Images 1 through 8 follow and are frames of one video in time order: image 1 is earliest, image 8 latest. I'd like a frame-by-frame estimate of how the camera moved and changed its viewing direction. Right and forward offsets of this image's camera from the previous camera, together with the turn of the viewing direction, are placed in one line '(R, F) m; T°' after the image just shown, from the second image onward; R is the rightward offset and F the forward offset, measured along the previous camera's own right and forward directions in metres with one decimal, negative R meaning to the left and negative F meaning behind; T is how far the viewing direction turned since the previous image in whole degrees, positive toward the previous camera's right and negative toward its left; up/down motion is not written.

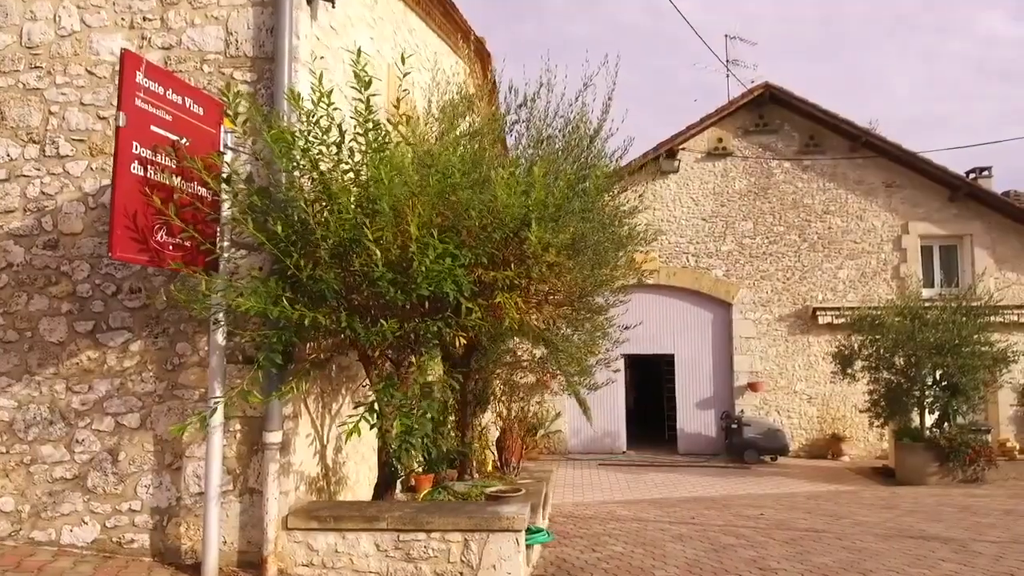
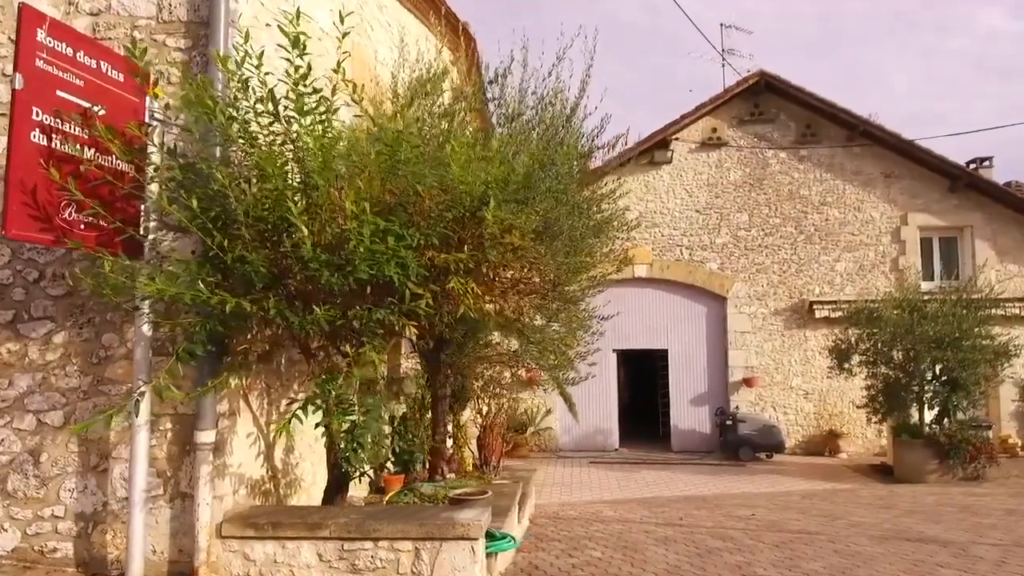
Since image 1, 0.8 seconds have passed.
(+0.2, +0.4) m; 0°
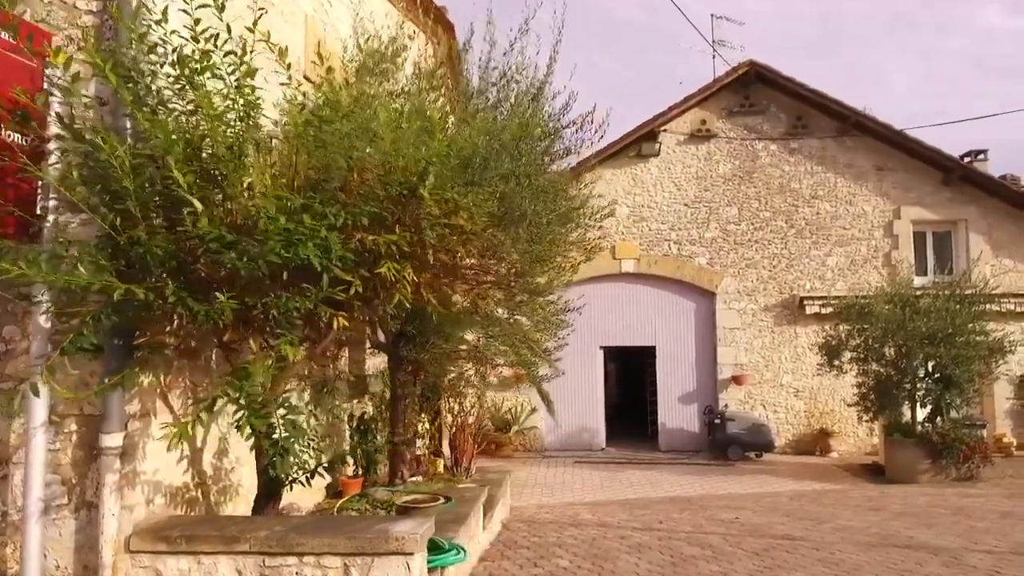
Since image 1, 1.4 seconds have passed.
(+0.2, +0.4) m; 0°
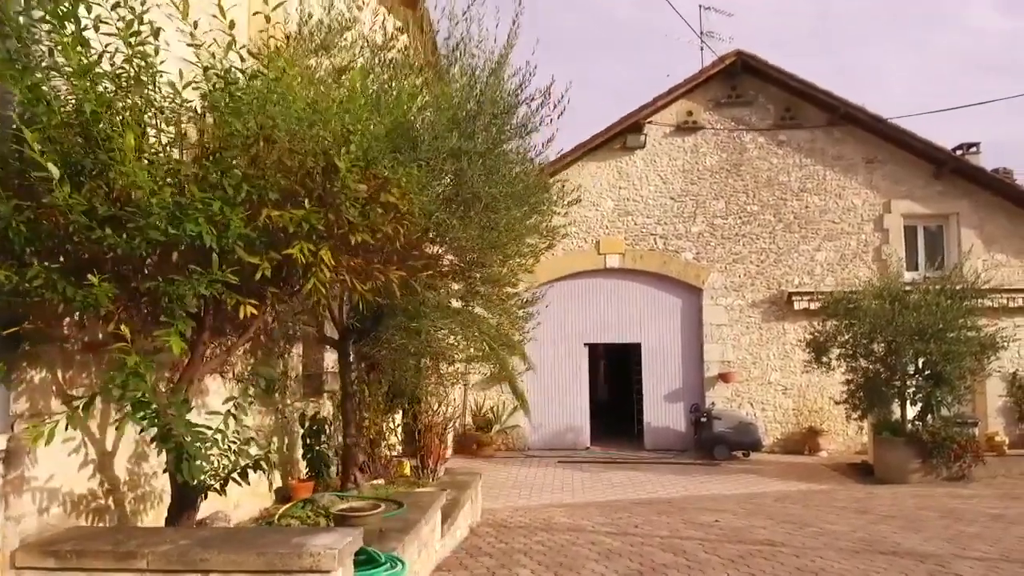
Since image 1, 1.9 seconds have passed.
(+0.2, +0.4) m; 0°
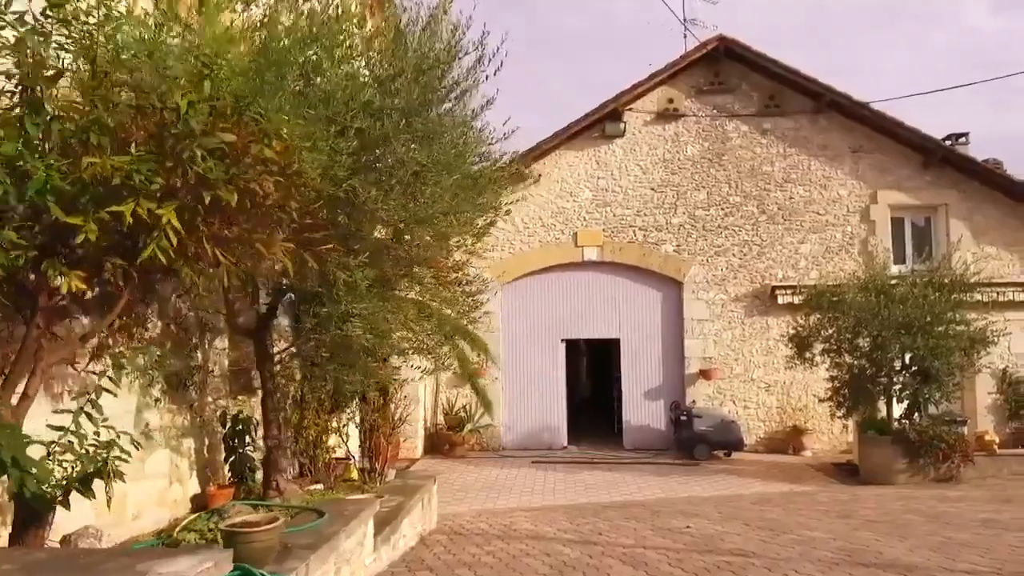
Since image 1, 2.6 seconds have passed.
(+0.3, +0.5) m; +1°
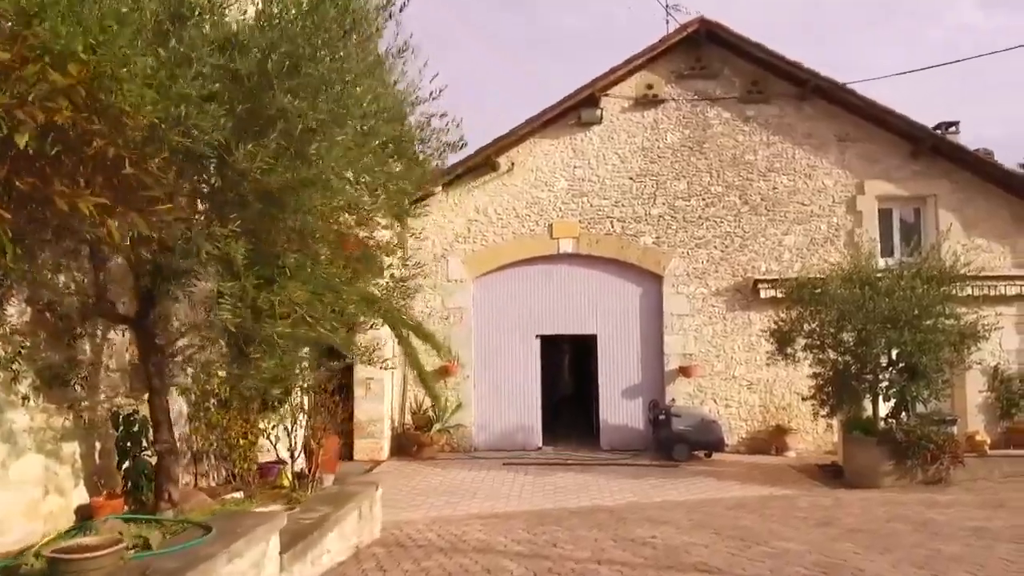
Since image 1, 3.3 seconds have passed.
(+0.4, +0.6) m; +1°
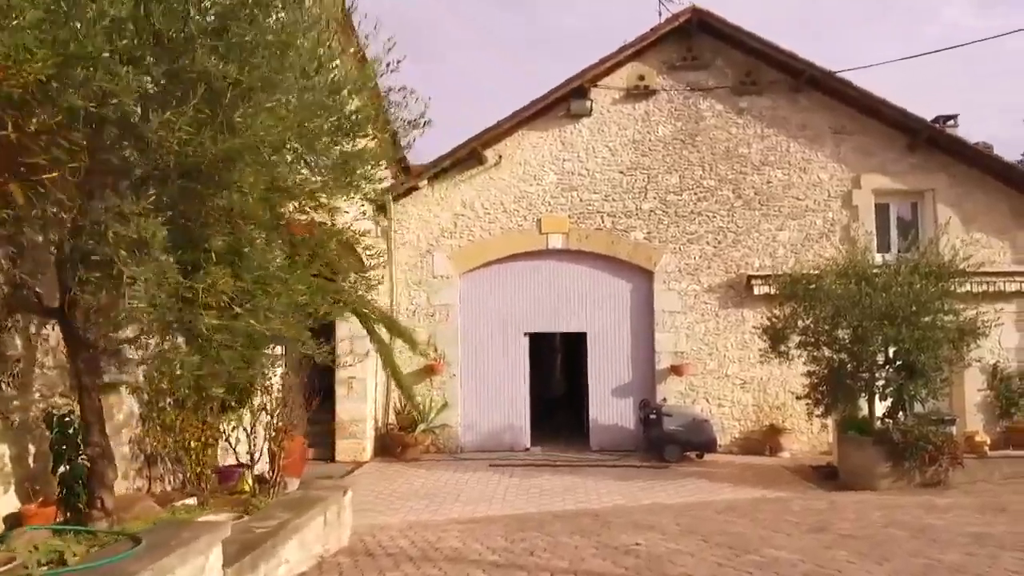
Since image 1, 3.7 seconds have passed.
(+0.2, +0.3) m; 0°
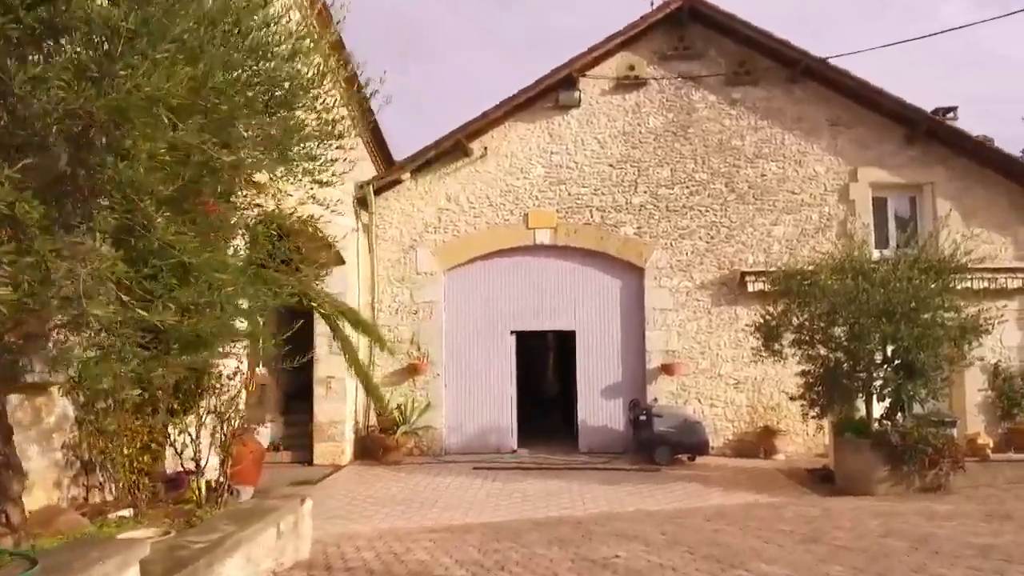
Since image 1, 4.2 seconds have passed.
(+0.2, +0.4) m; 0°
